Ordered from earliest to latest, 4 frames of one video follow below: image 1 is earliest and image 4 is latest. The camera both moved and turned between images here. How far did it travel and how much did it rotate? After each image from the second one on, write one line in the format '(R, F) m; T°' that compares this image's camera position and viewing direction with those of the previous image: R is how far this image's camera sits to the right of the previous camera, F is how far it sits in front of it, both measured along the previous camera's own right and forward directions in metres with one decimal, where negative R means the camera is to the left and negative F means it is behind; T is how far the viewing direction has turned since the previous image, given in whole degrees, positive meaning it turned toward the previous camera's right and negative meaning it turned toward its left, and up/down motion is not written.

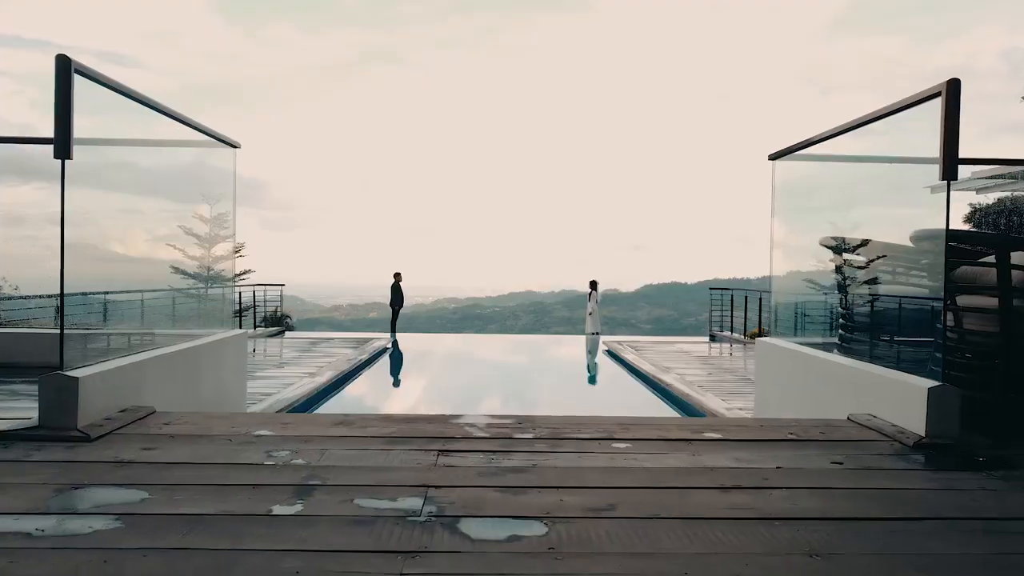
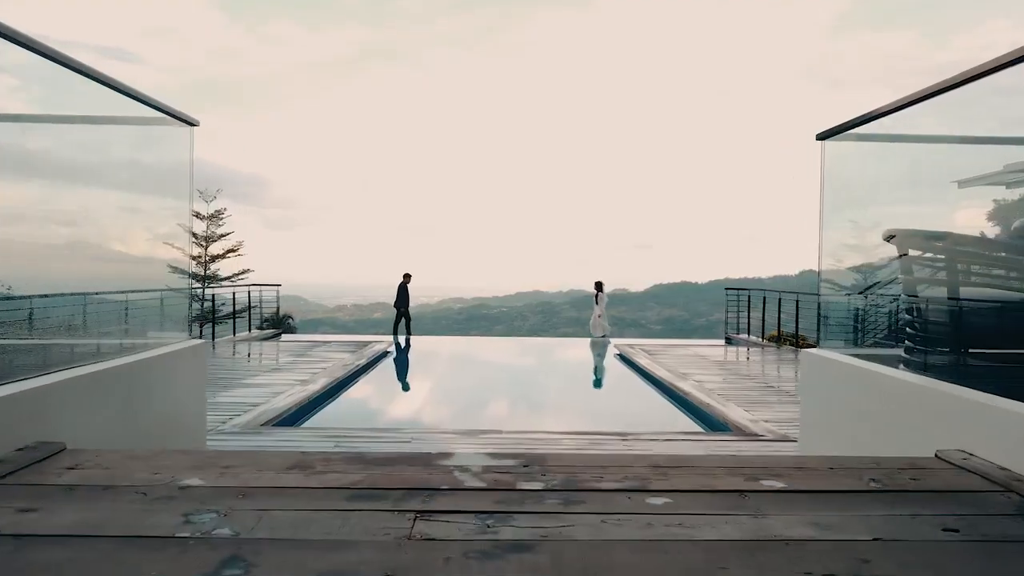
(0.0, +0.2) m; 0°
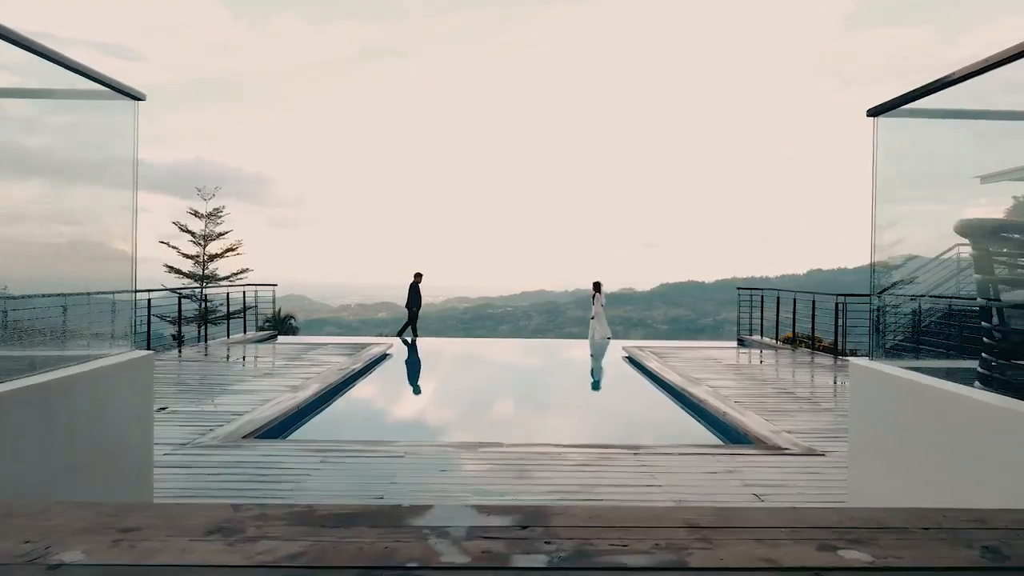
(0.0, +0.2) m; 0°
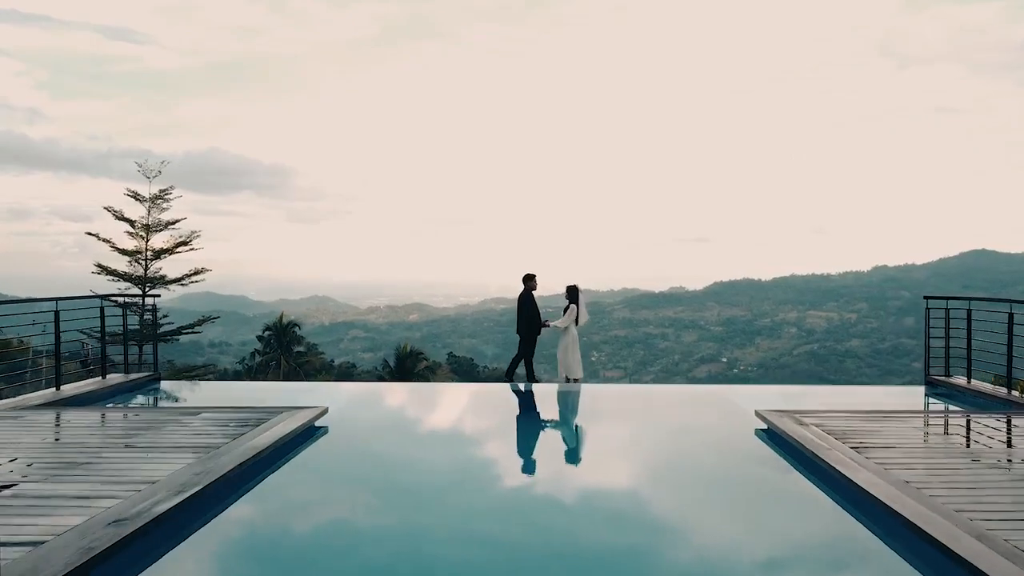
(0.0, +2.5) m; -3°
